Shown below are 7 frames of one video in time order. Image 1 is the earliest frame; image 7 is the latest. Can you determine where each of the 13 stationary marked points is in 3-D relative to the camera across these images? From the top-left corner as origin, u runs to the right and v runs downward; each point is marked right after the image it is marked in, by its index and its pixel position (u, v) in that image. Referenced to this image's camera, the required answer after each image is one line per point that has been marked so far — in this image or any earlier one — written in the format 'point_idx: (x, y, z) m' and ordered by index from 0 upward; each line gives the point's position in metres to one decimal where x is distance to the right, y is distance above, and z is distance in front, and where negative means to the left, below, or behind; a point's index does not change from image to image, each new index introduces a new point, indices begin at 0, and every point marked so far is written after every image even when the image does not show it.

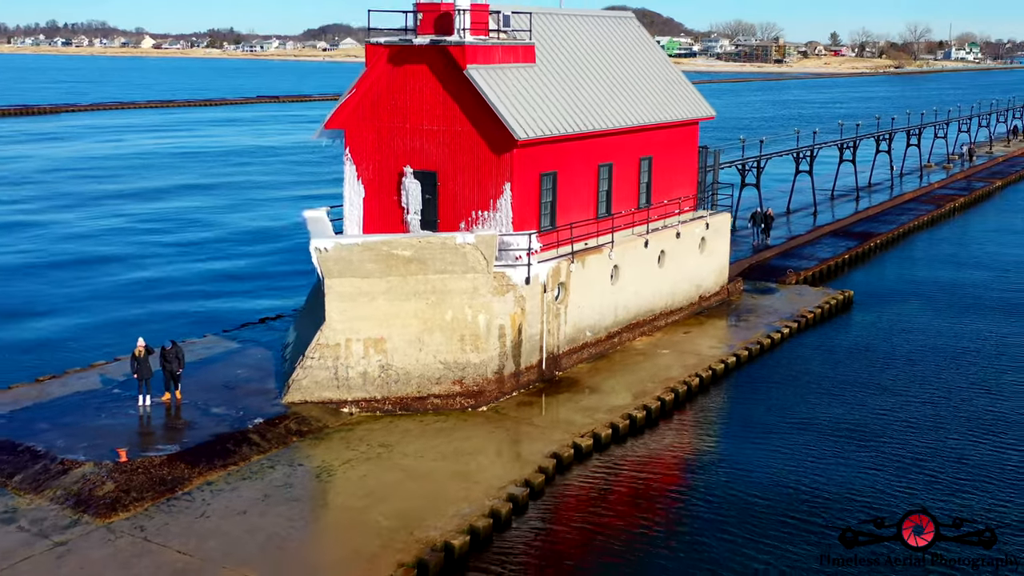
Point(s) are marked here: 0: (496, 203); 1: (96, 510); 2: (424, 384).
0: (-0.2, +1.3, +17.5) m
1: (-4.6, -2.5, +12.8) m
2: (-1.2, -1.4, +16.9) m
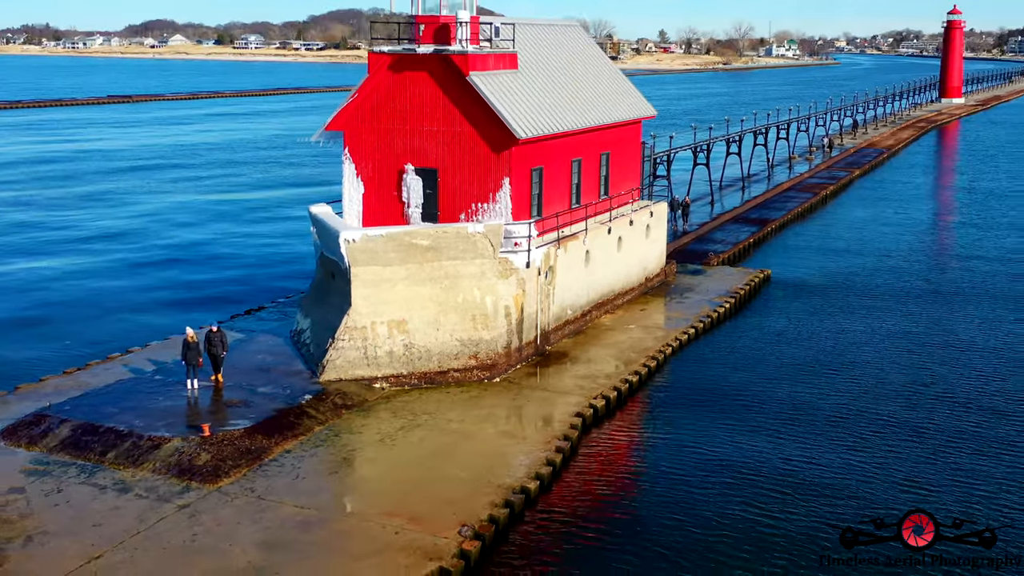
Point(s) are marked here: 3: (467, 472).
0: (-0.3, +1.6, +19.5) m
1: (-3.8, -2.3, +14.2) m
2: (-1.1, -1.2, +18.7) m
3: (-0.5, -2.4, +14.5) m
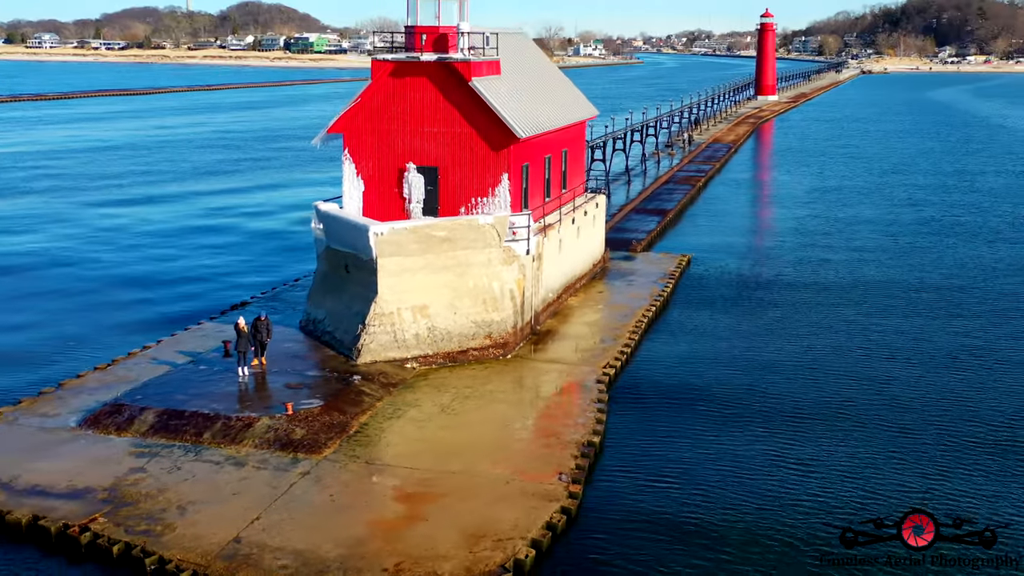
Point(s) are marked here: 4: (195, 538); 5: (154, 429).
0: (-0.3, +1.8, +21.4) m
1: (-2.8, -2.2, +15.6) m
2: (-0.9, -0.9, +20.5) m
3: (+0.4, -2.1, +16.5) m
4: (-3.6, -2.9, +13.0) m
5: (-5.1, -2.0, +16.2) m
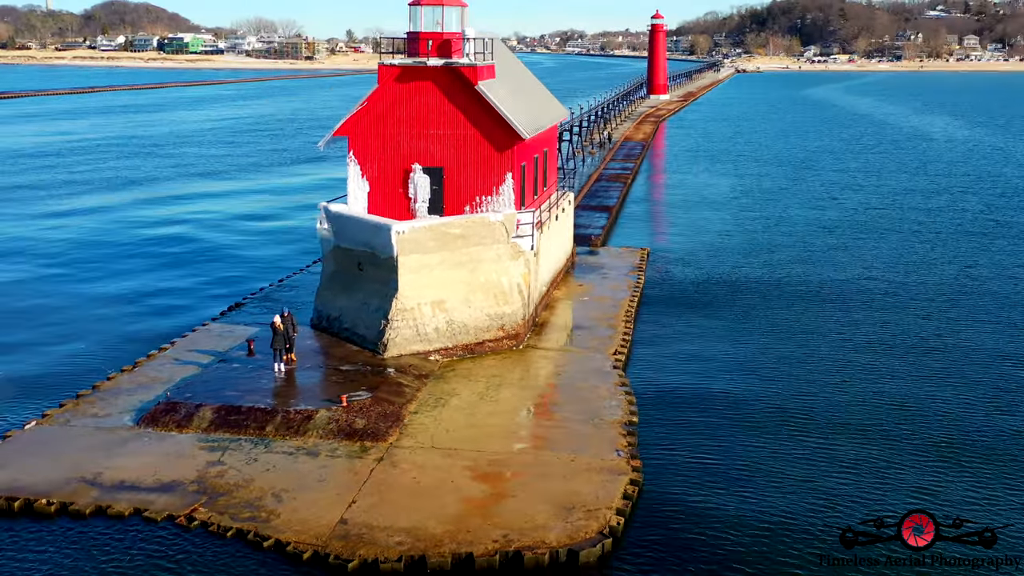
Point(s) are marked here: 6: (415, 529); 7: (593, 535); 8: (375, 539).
0: (-0.3, +1.9, +22.4) m
1: (-2.0, -2.1, +16.4) m
2: (-0.6, -0.8, +21.5) m
3: (+1.0, -2.0, +17.6) m
4: (-2.5, -2.8, +13.7) m
5: (-4.4, -2.0, +16.7) m
6: (-1.2, -2.8, +13.5) m
7: (+1.0, -2.9, +13.3) m
8: (-1.6, -2.9, +13.2) m
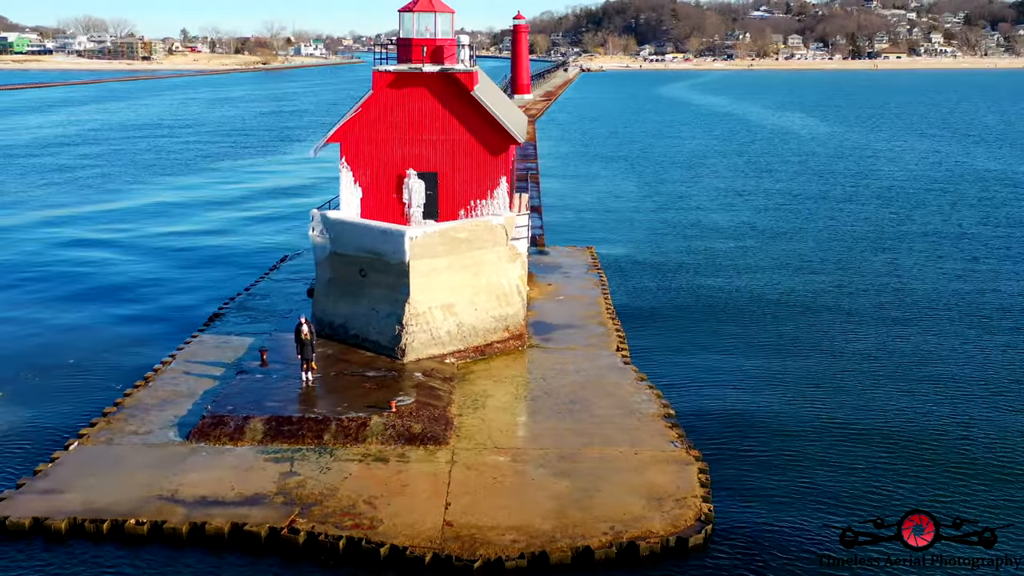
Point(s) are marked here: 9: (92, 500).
0: (-0.4, +1.9, +22.8) m
1: (-1.2, -2.2, +16.6) m
2: (-0.5, -0.9, +21.8) m
3: (+1.7, -2.0, +18.2) m
4: (-1.2, -2.9, +13.9) m
5: (-3.5, -2.2, +16.6) m
6: (+0.1, -2.9, +13.8) m
7: (+2.2, -2.9, +13.9) m
8: (-0.3, -3.0, +13.5) m
9: (-5.3, -2.7, +14.5) m
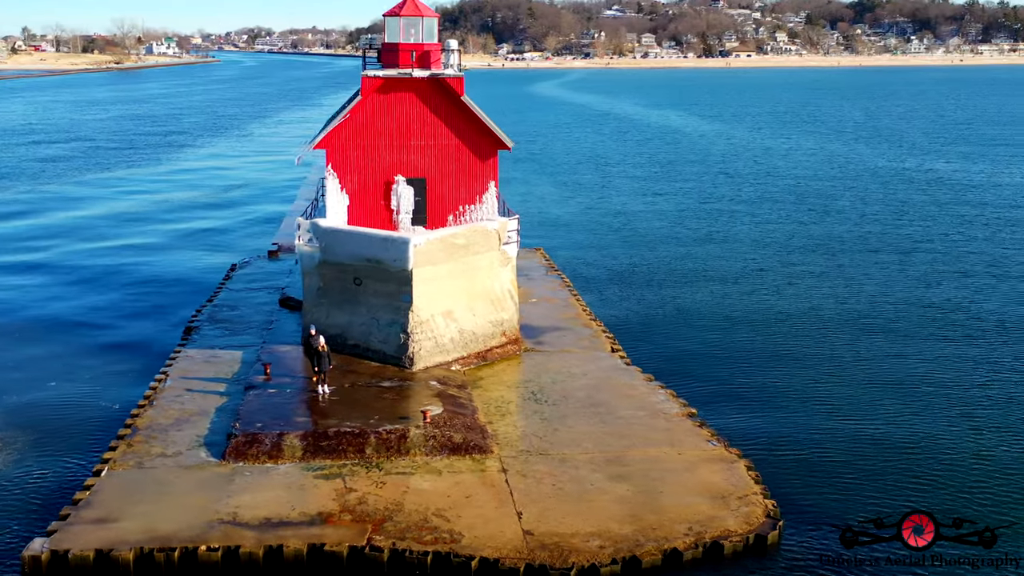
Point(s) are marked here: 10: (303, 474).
0: (-0.6, +1.8, +22.8) m
1: (-0.5, -2.3, +16.5) m
2: (-0.6, -1.0, +21.8) m
3: (+2.1, -2.0, +18.5) m
4: (-0.3, -3.0, +13.8) m
5: (-2.9, -2.3, +16.2) m
6: (+1.1, -3.0, +13.9) m
7: (+3.2, -2.9, +14.3) m
8: (+0.8, -3.1, +13.6) m
9: (-4.4, -2.9, +13.9) m
10: (-2.9, -2.6, +15.6) m
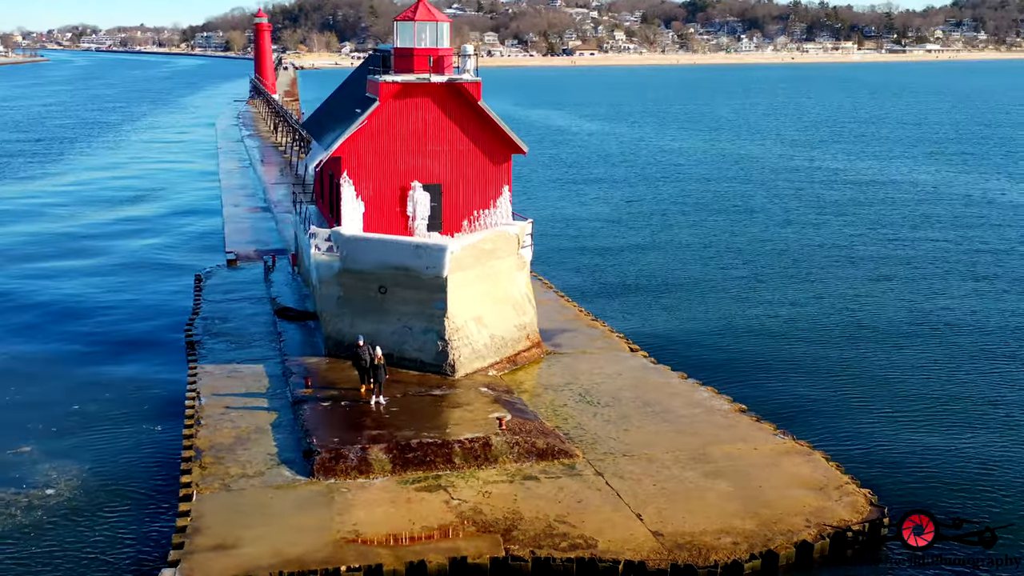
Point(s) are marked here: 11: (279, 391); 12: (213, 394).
0: (-0.4, +1.7, +22.8) m
1: (+0.7, -2.4, +16.6) m
2: (-0.1, -1.1, +21.8) m
3: (+3.1, -2.0, +18.9) m
4: (+1.4, -3.1, +14.0) m
5: (-1.6, -2.5, +16.0) m
6: (+2.7, -3.0, +14.3) m
7: (+4.7, -2.9, +14.9) m
8: (+2.4, -3.1, +13.9) m
9: (-2.8, -3.1, +13.5) m
10: (-1.5, -2.7, +15.4) m
11: (-4.1, -1.7, +19.7) m
12: (-5.2, -1.8, +19.6) m
